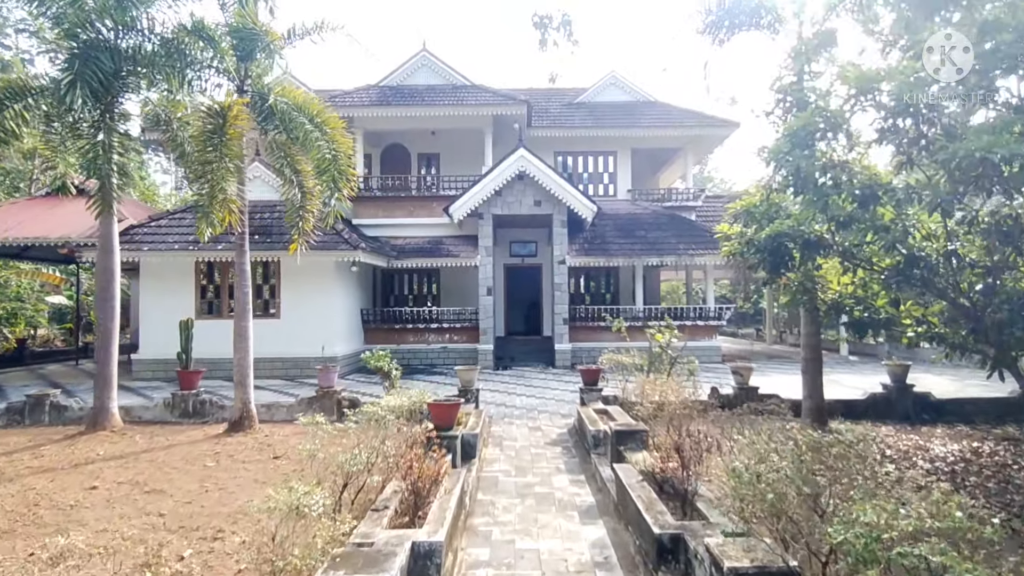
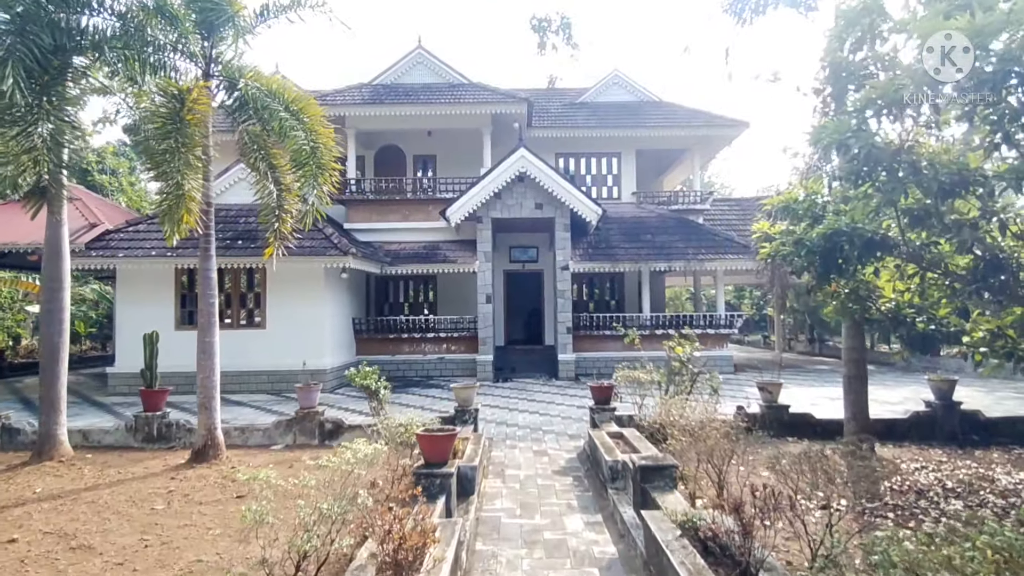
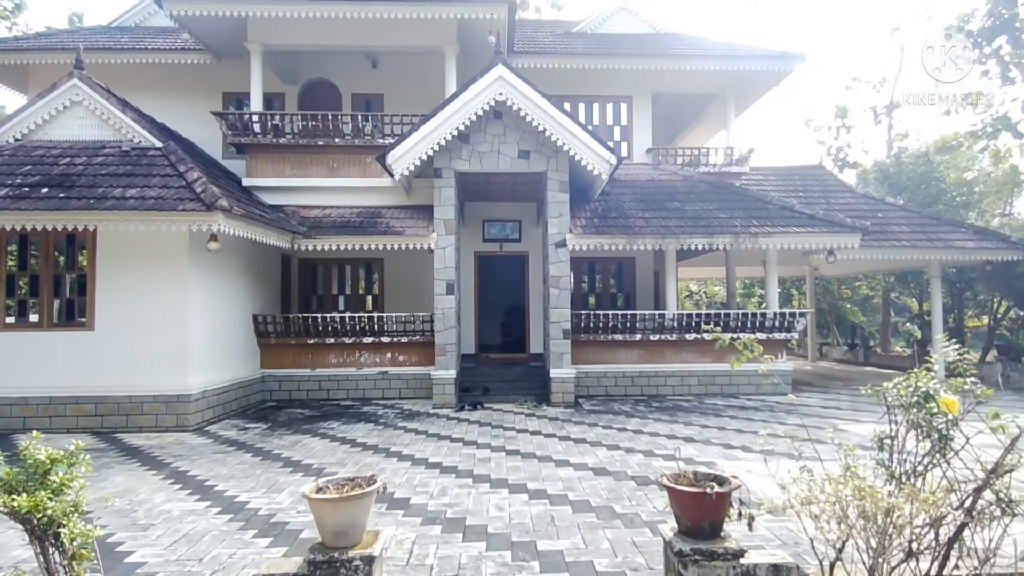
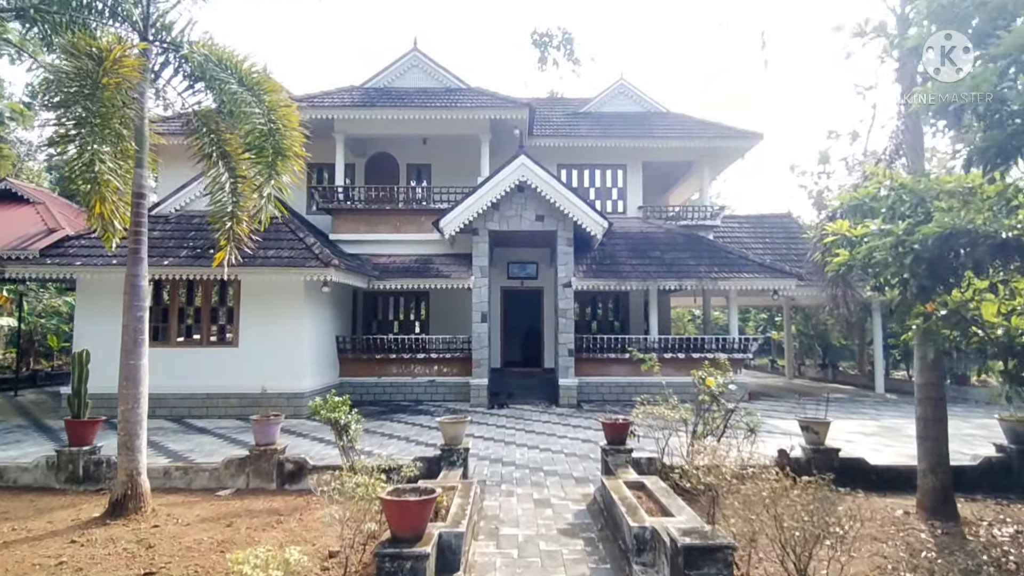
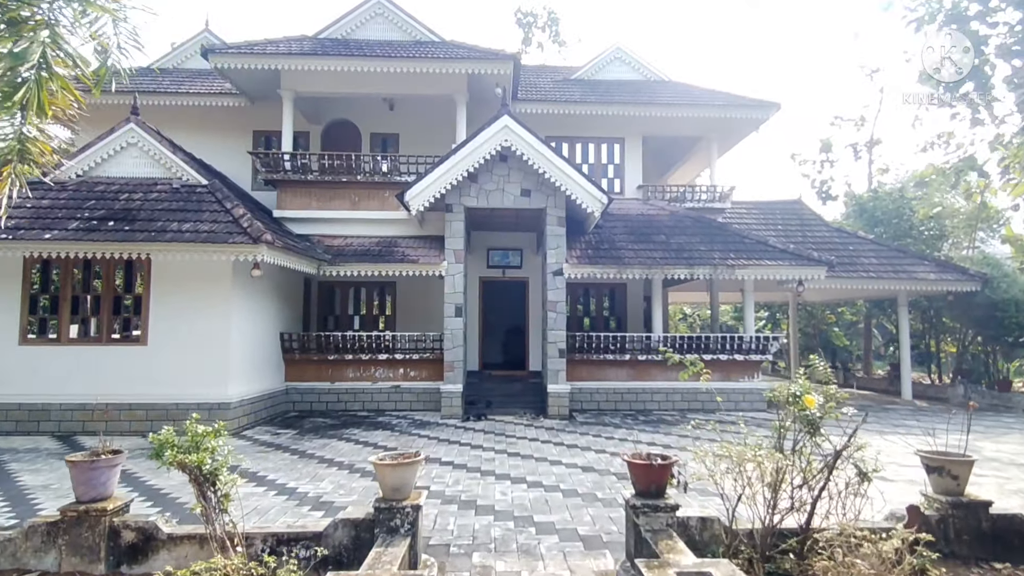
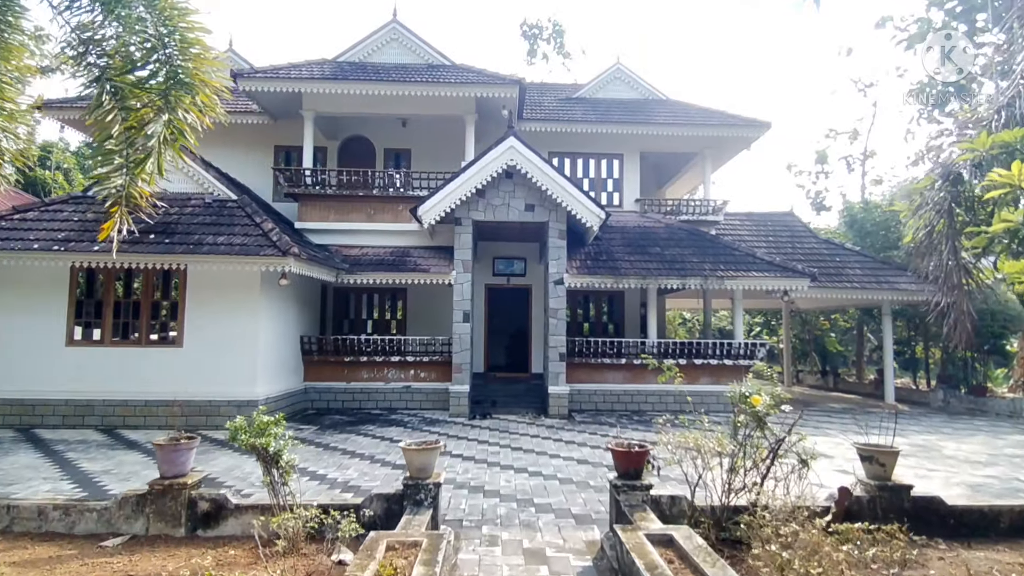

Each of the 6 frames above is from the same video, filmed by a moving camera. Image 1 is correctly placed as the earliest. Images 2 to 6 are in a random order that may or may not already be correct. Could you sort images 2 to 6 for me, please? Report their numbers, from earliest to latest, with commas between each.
2, 4, 6, 5, 3
